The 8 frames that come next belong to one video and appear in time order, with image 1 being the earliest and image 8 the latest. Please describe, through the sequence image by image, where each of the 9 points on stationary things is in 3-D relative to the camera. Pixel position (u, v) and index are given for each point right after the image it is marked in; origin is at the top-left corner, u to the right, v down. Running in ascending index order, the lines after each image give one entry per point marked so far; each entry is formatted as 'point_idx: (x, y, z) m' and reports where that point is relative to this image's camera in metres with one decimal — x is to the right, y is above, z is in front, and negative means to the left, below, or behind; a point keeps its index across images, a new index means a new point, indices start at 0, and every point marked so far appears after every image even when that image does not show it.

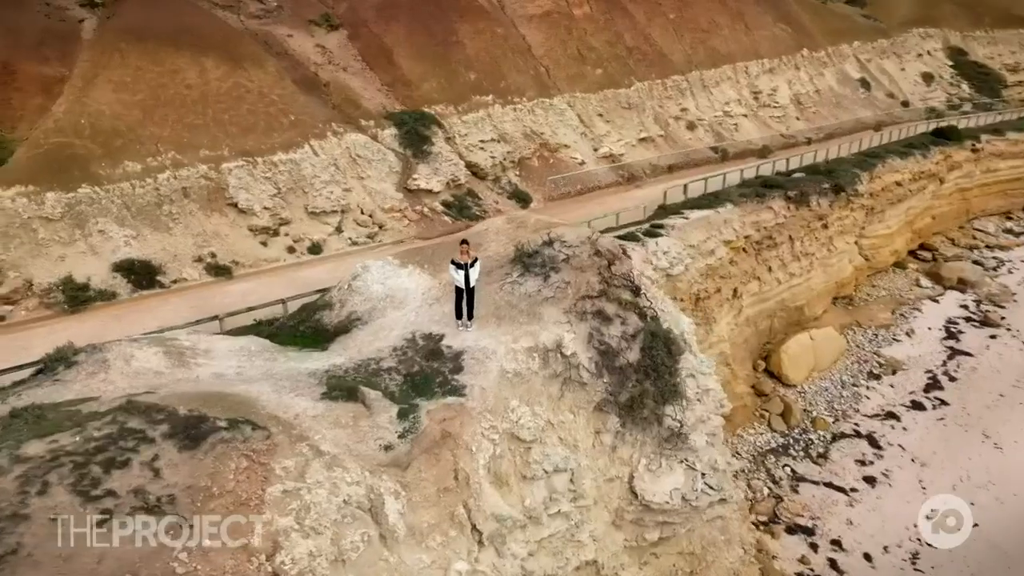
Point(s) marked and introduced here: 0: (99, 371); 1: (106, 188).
0: (-4.9, -1.0, +9.1) m
1: (-9.4, +2.3, +17.9) m
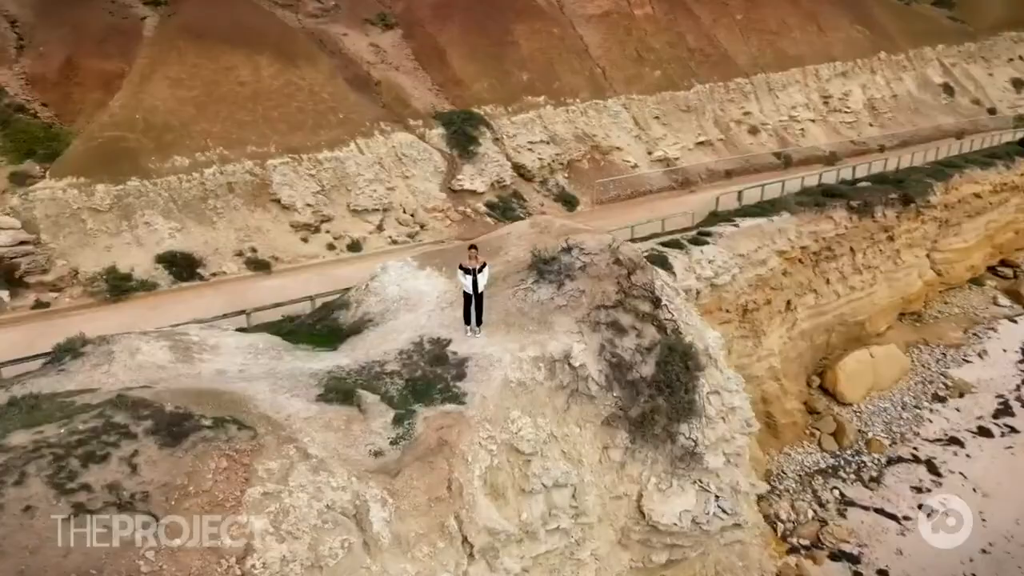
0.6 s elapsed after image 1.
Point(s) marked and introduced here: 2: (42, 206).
0: (-4.9, -0.9, +9.3) m
1: (-8.5, +2.5, +18.4) m
2: (-10.2, +1.8, +16.9) m
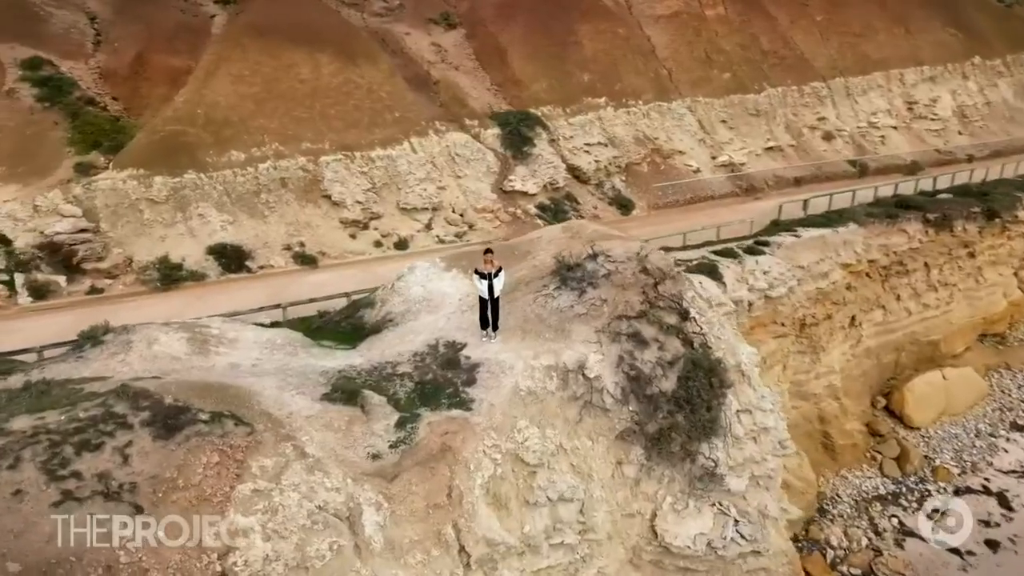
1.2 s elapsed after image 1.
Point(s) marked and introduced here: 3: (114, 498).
0: (-4.8, -0.8, +9.5) m
1: (-7.4, +2.8, +18.9) m
2: (-9.3, +2.1, +17.6) m
3: (-3.6, -1.9, +7.1) m
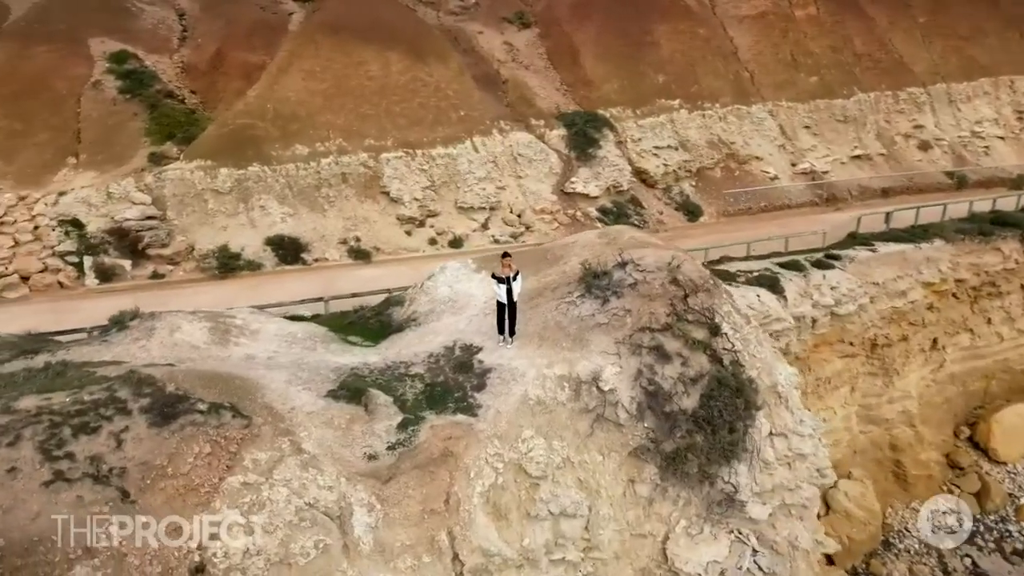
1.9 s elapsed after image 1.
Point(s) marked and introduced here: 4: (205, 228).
0: (-4.7, -0.6, +9.8) m
1: (-6.0, +3.0, +19.5) m
2: (-8.1, +2.4, +18.3) m
3: (-3.8, -1.8, +7.3) m
4: (-7.2, +1.4, +18.2) m
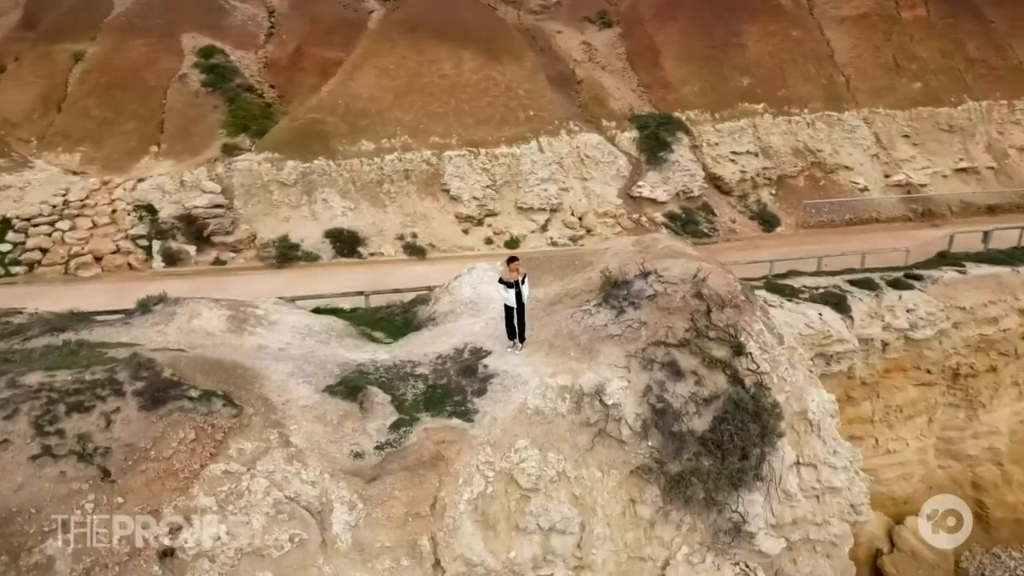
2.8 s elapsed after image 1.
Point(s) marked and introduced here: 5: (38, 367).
0: (-4.6, -0.4, +10.2) m
1: (-4.5, +3.2, +19.9) m
2: (-6.7, +2.8, +19.1) m
3: (-4.1, -1.7, +7.5) m
4: (-5.9, +1.7, +18.8) m
5: (-5.2, -0.9, +8.5) m
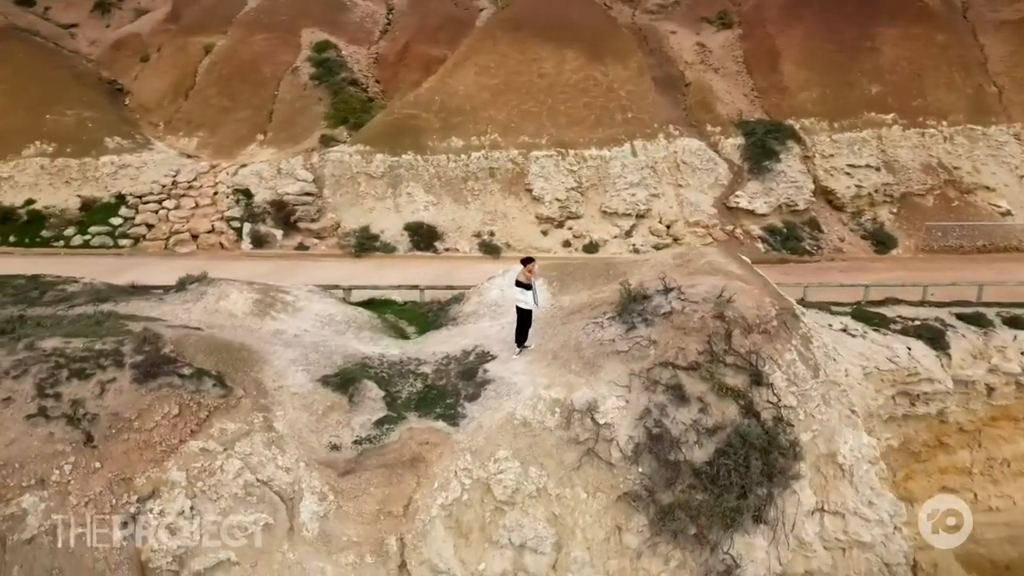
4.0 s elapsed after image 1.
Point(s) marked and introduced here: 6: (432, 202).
0: (-4.4, -0.2, +10.7) m
1: (-2.2, +3.4, +20.2) m
2: (-4.6, +3.1, +19.8) m
3: (-4.5, -1.4, +8.1) m
4: (-4.0, +2.0, +19.4) m
5: (-5.3, -0.5, +9.2) m
6: (-2.1, +2.2, +19.7) m
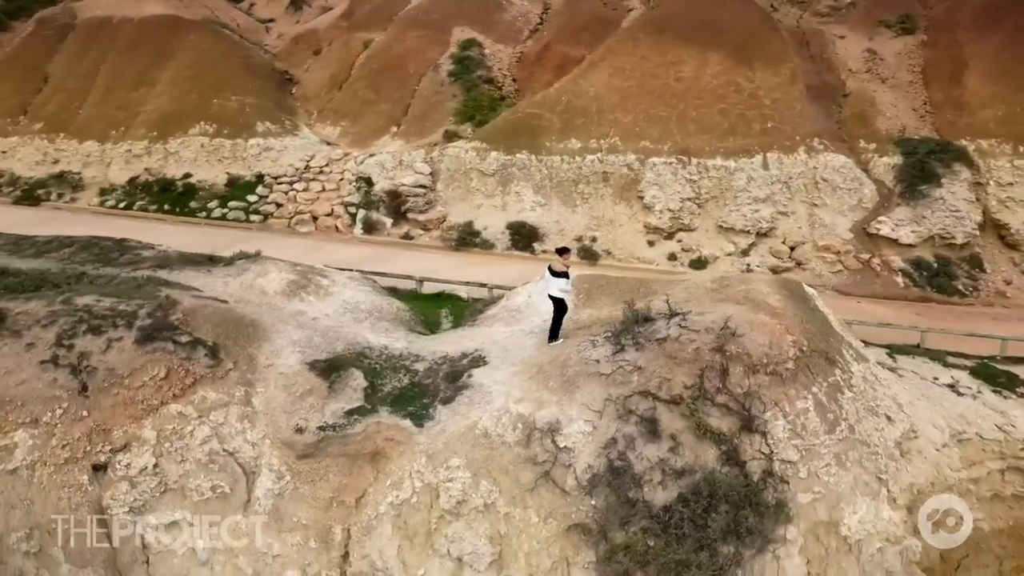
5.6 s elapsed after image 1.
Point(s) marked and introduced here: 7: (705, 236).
0: (-4.1, +0.2, +11.5) m
1: (+0.8, +3.4, +20.1) m
2: (-1.7, +3.4, +20.3) m
3: (-5.0, -1.0, +9.0) m
4: (-1.3, +2.2, +19.8) m
5: (-5.4, -0.1, +10.3) m
6: (+0.7, +2.2, +19.6) m
7: (+4.7, +1.3, +18.8) m
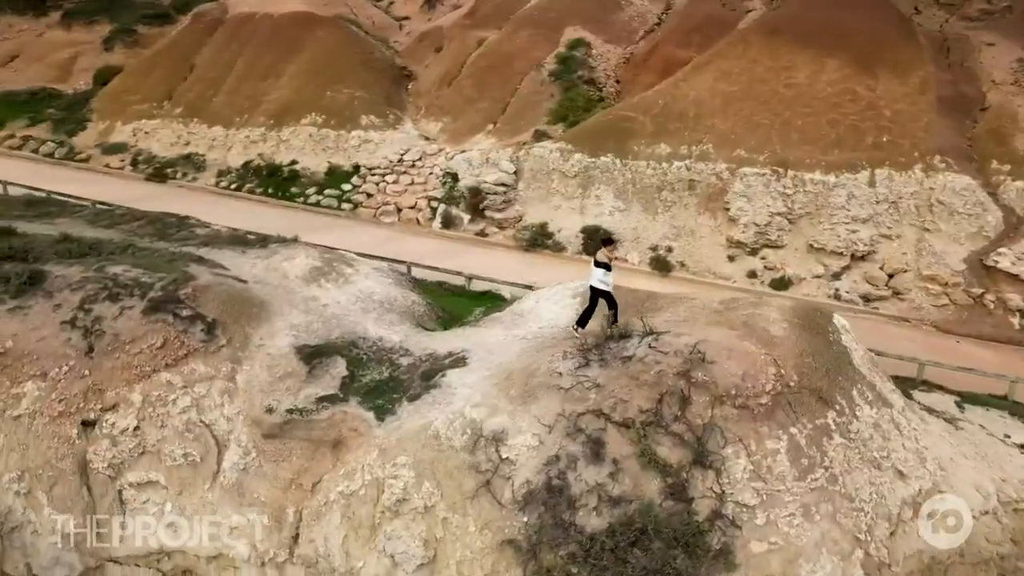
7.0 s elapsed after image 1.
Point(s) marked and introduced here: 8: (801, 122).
0: (-3.9, +0.5, +12.1) m
1: (+2.9, +3.2, +19.5) m
2: (+0.6, +3.3, +20.2) m
3: (-5.4, -0.6, +9.8) m
4: (+0.8, +2.1, +19.6) m
5: (-5.4, +0.4, +11.1) m
6: (+2.6, +2.0, +19.0) m
7: (+6.3, +0.8, +17.5) m
8: (+7.1, +4.1, +19.3) m
